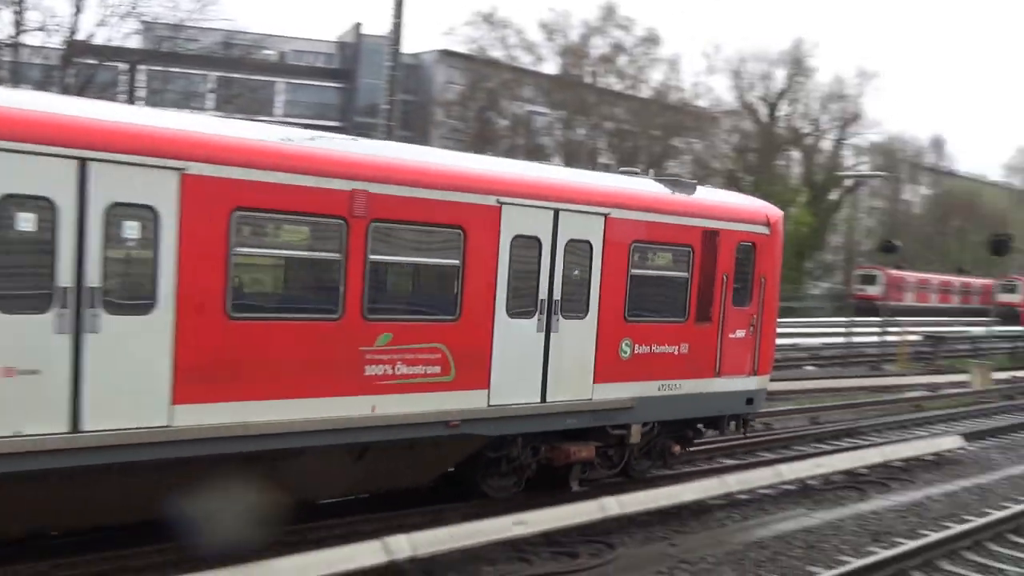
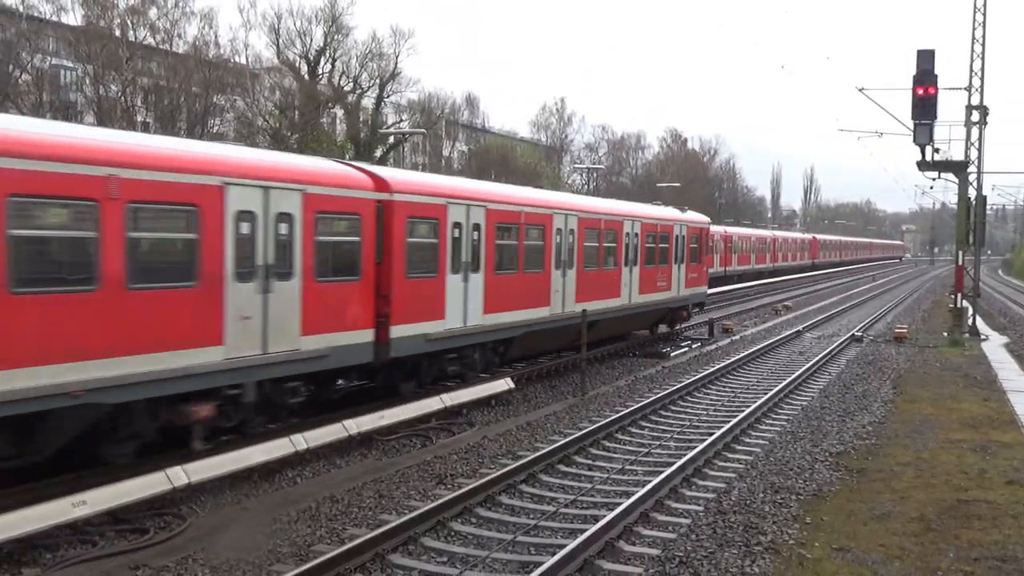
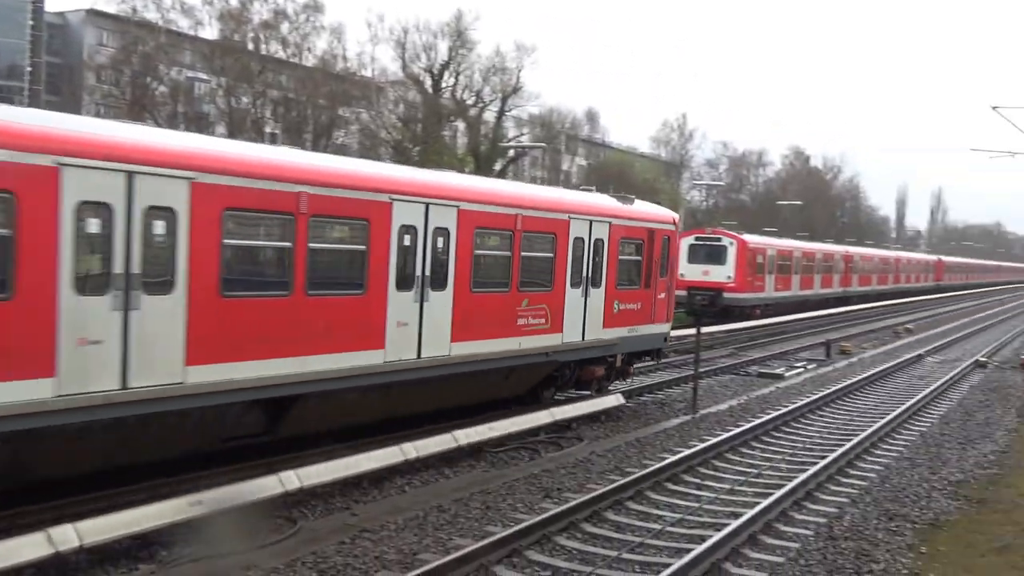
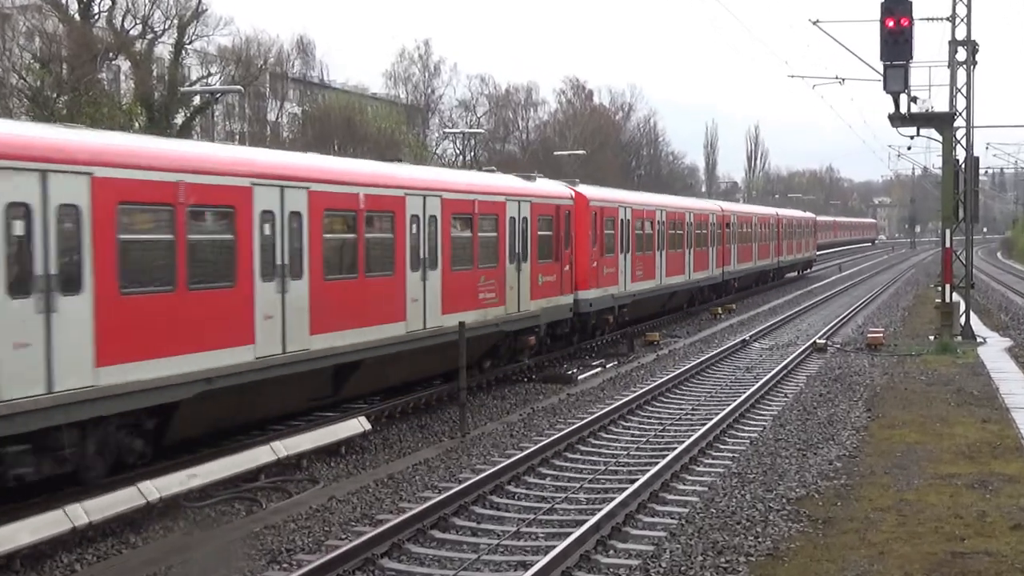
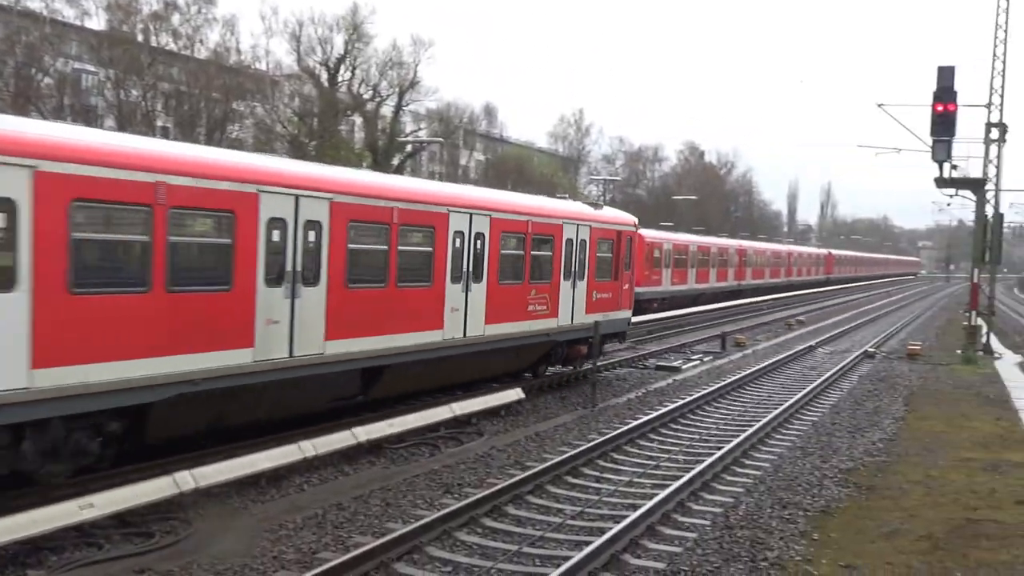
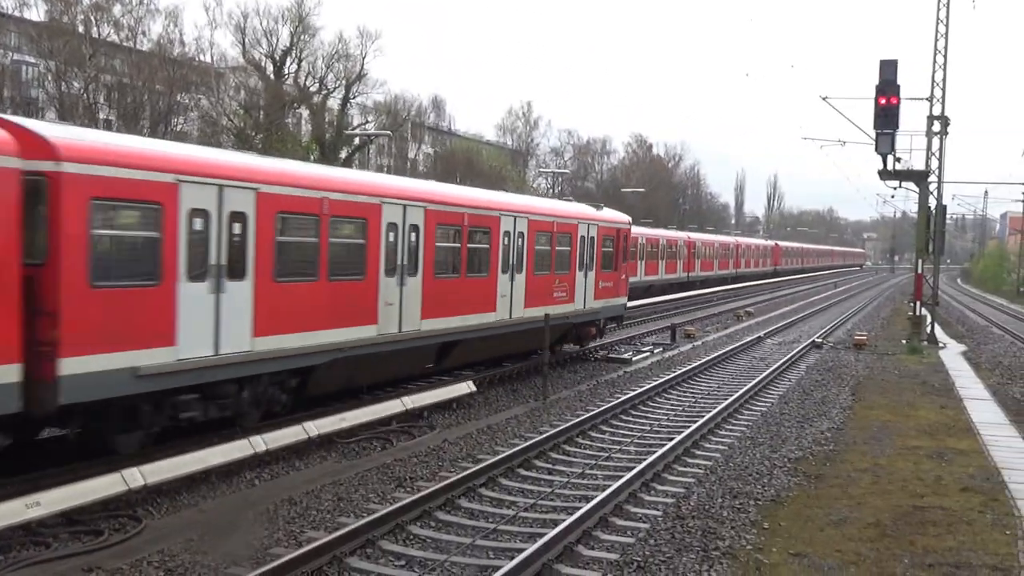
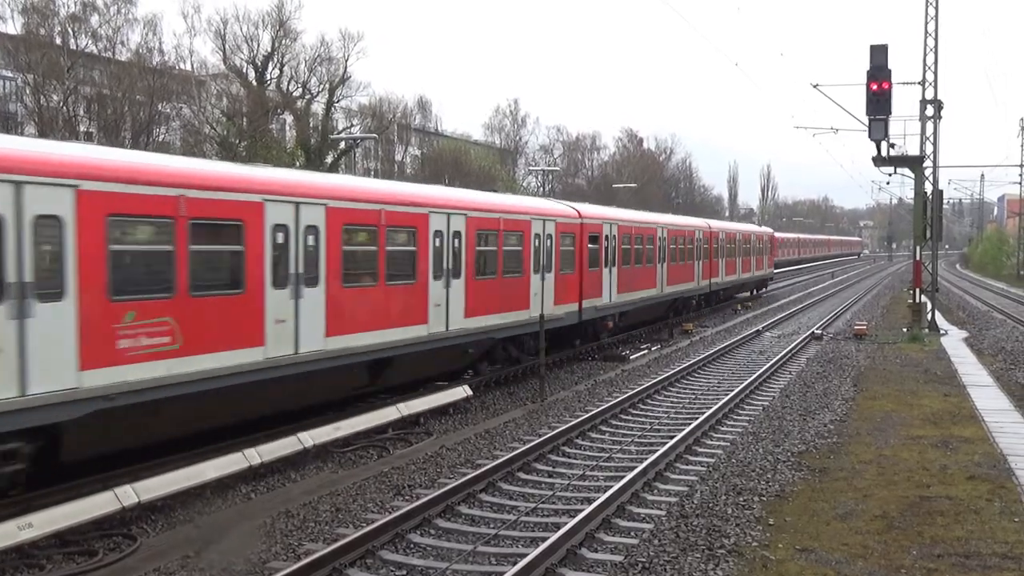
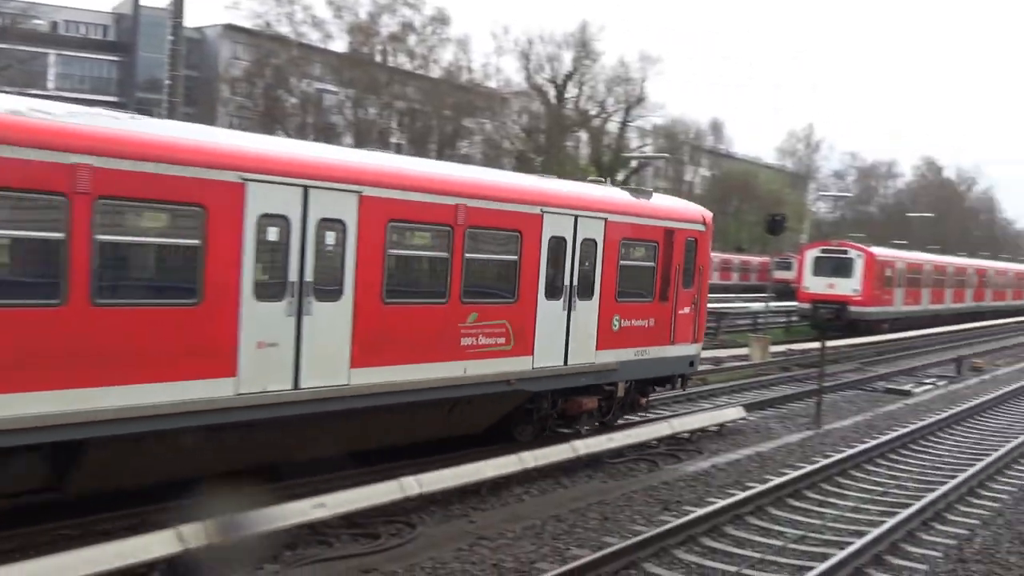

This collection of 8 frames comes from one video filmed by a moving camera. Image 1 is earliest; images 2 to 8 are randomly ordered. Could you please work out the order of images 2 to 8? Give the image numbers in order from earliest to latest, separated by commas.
8, 3, 5, 6, 2, 7, 4
